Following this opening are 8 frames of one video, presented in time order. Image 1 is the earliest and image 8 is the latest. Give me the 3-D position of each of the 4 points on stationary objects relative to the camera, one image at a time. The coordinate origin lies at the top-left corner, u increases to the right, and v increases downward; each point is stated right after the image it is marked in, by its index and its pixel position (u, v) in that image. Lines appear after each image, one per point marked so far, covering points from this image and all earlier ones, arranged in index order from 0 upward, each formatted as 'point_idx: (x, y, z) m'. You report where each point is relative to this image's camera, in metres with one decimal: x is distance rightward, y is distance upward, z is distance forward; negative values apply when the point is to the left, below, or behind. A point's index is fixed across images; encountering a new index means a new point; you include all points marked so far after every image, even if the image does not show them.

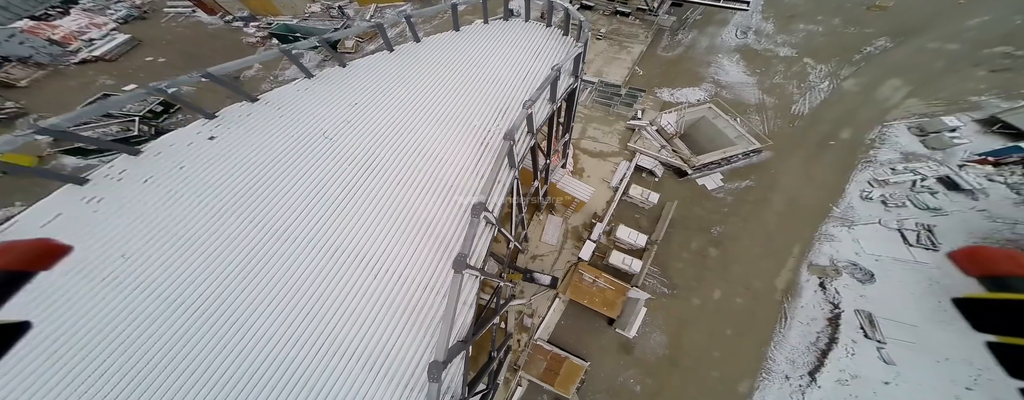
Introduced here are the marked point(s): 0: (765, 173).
0: (+16.9, +1.6, +18.0) m
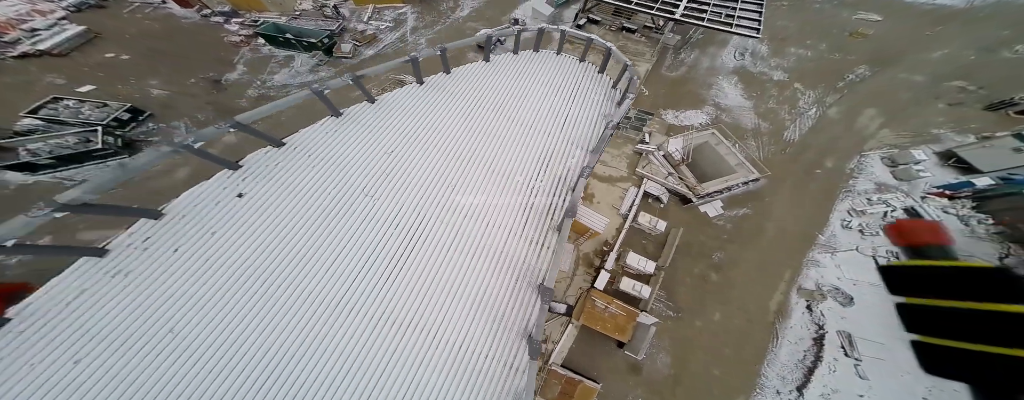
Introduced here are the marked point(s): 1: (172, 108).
0: (+17.5, -0.2, +19.1) m
1: (-21.9, +5.7, +17.3) m
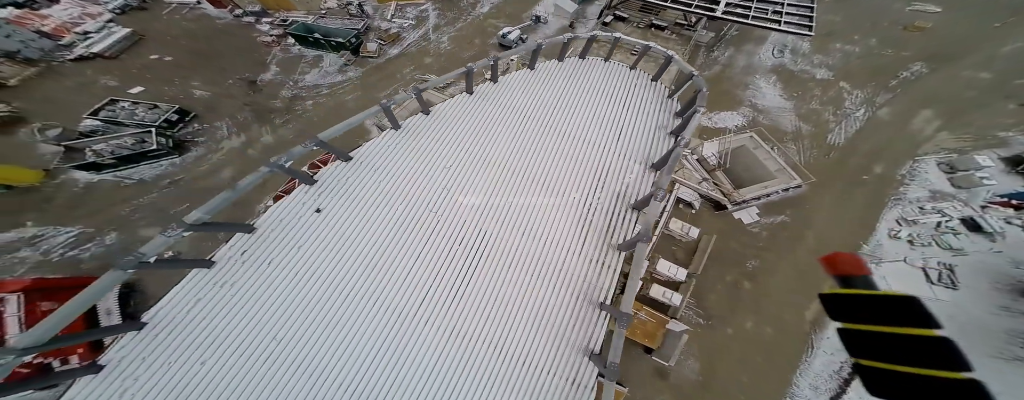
0: (+19.3, -0.6, +18.1) m
1: (-20.1, +5.9, +18.1) m
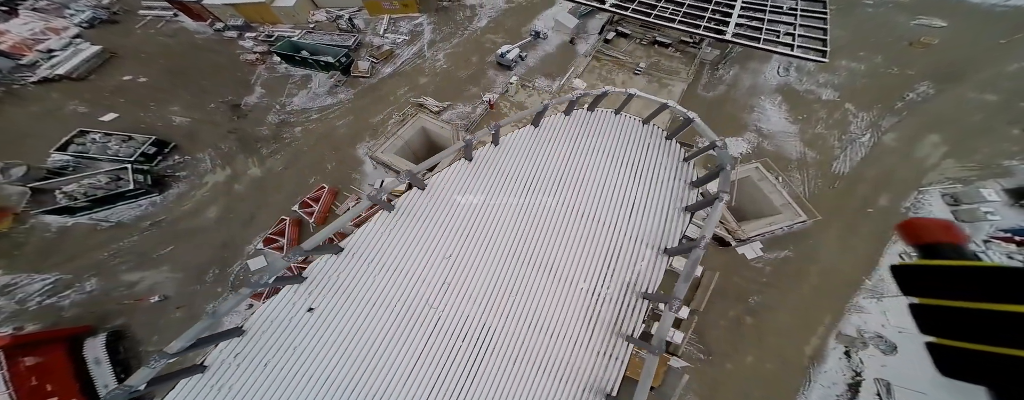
0: (+19.2, -2.8, +17.8) m
1: (-20.1, +3.8, +17.0) m
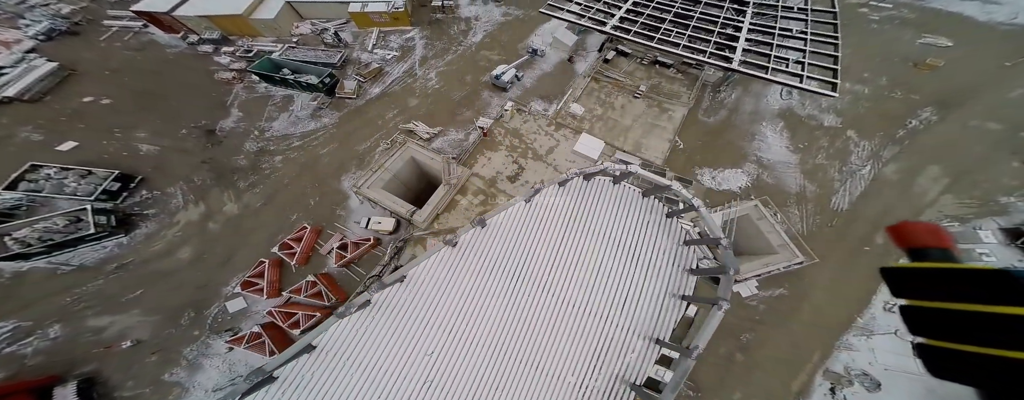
0: (+18.7, -5.4, +17.6) m
1: (-20.5, +1.8, +15.9) m
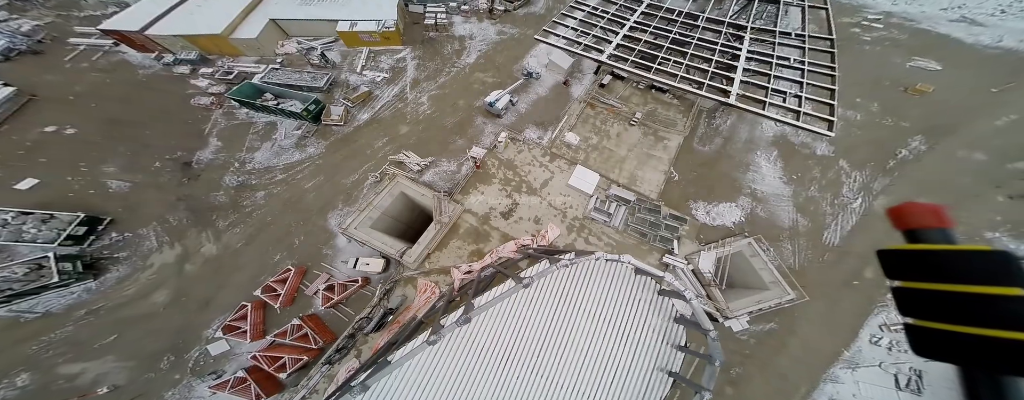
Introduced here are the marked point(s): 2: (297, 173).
0: (+18.2, -7.9, +17.7) m
1: (-20.9, -0.4, +15.0) m
2: (-13.7, +1.7, +17.3) m
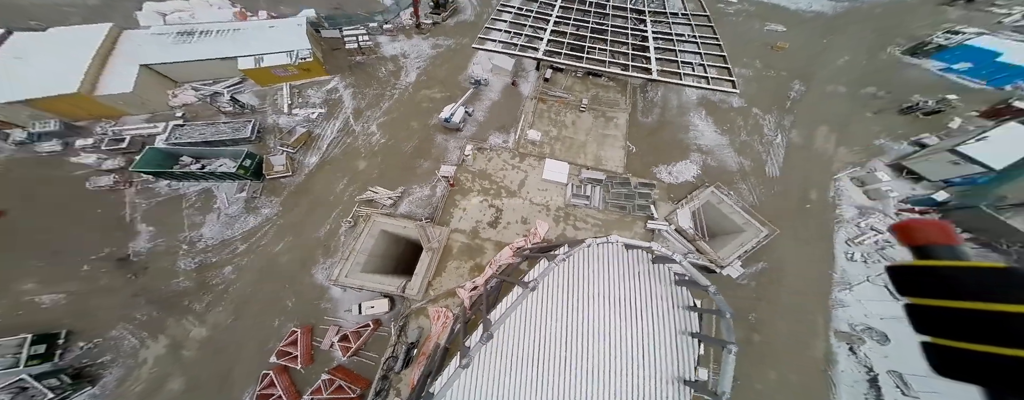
0: (+18.6, -3.5, +22.3) m
1: (-20.2, -5.3, +13.6) m
2: (-14.2, -1.6, +16.9) m
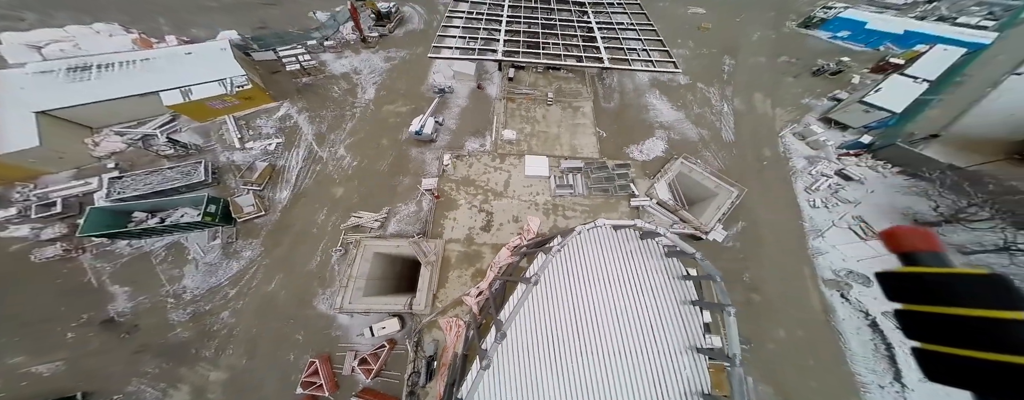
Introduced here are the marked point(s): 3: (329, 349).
0: (+17.8, -0.4, +24.3) m
1: (-19.3, -8.6, +12.0) m
2: (-14.2, -4.0, +15.9) m
3: (-10.2, -8.3, +15.0) m
